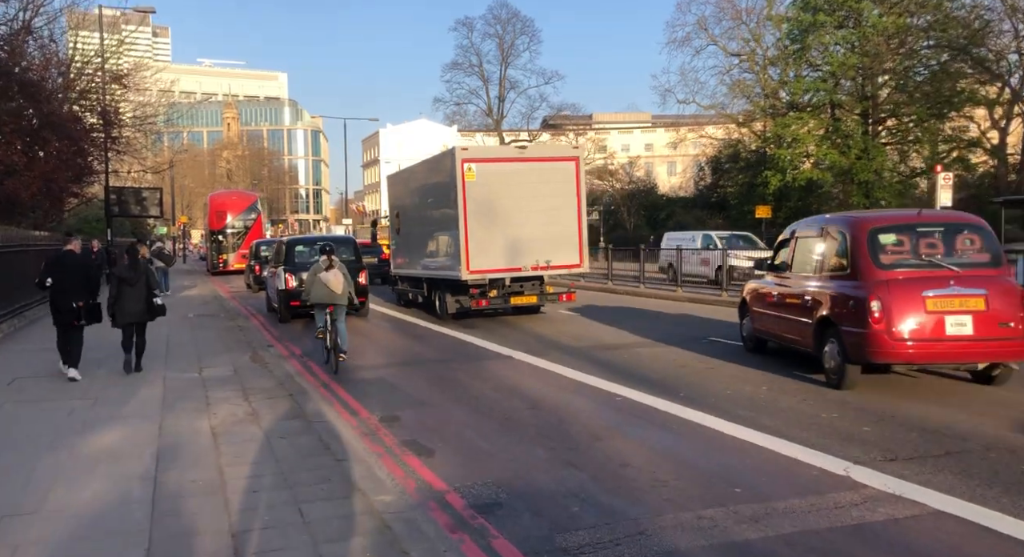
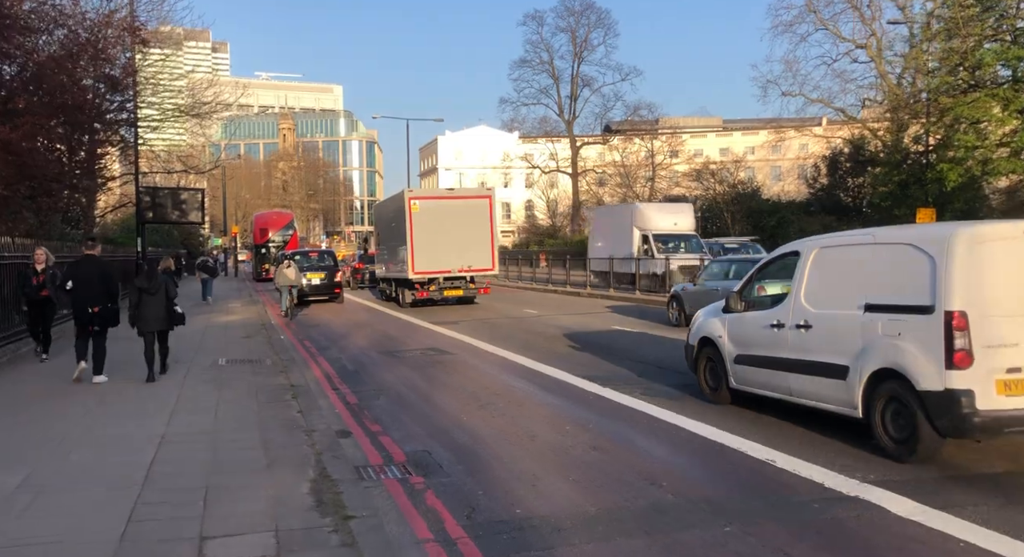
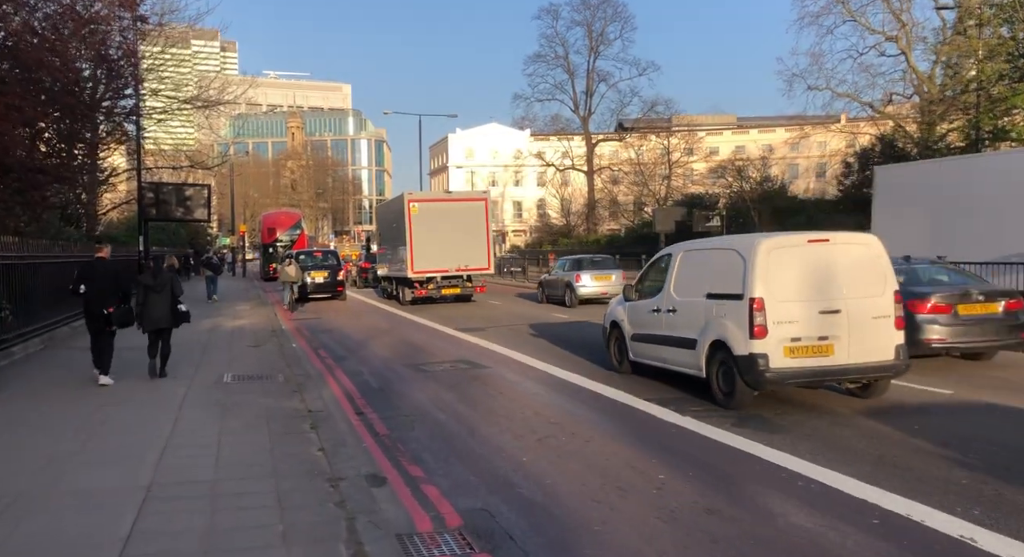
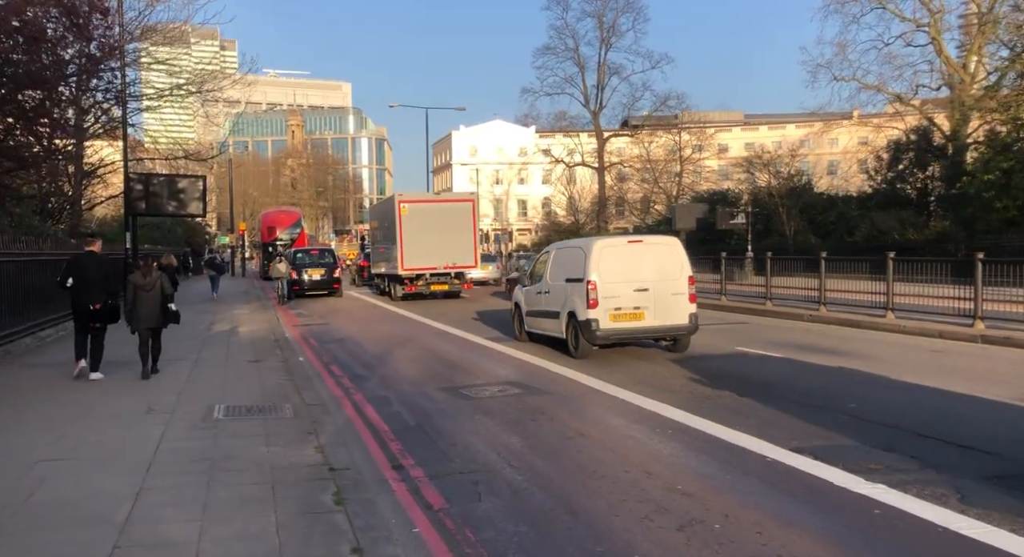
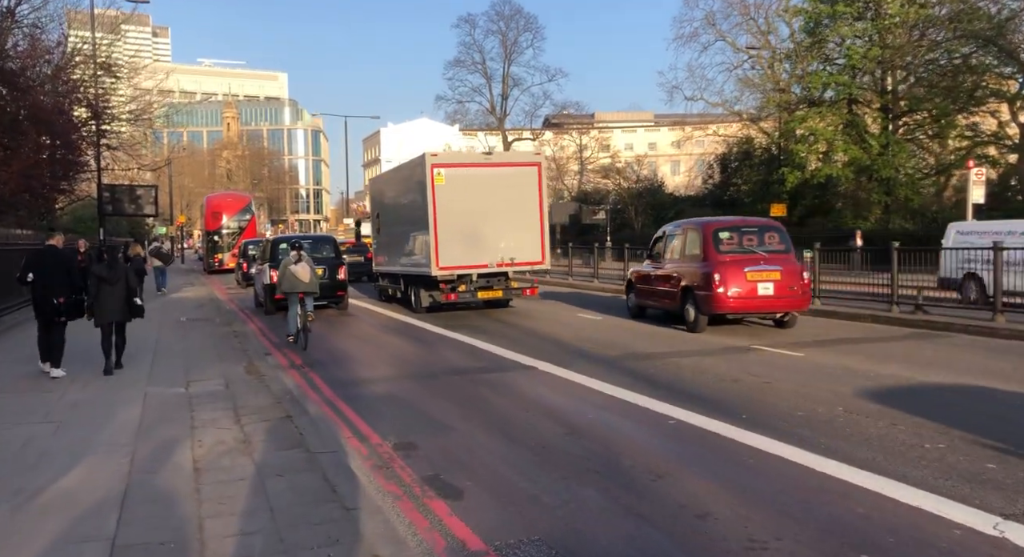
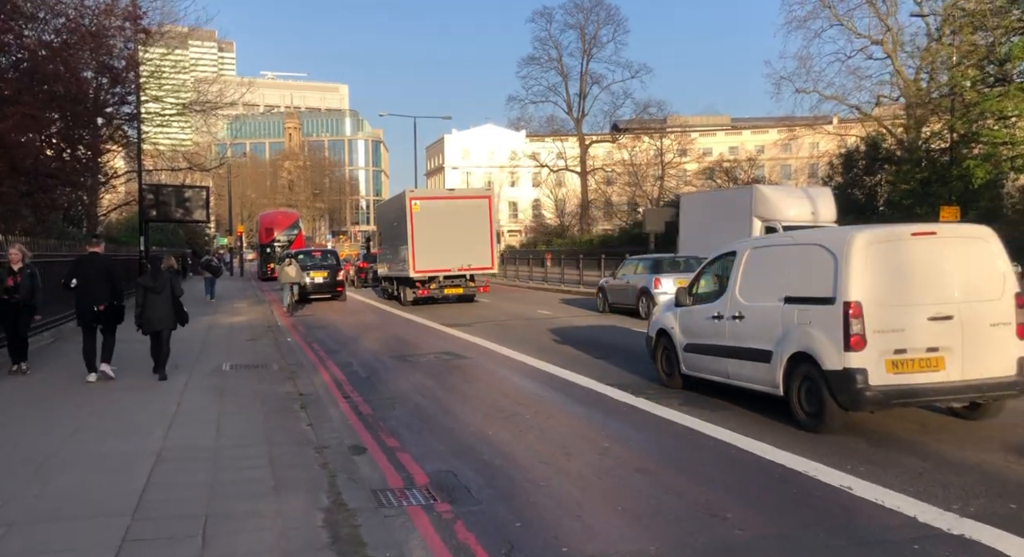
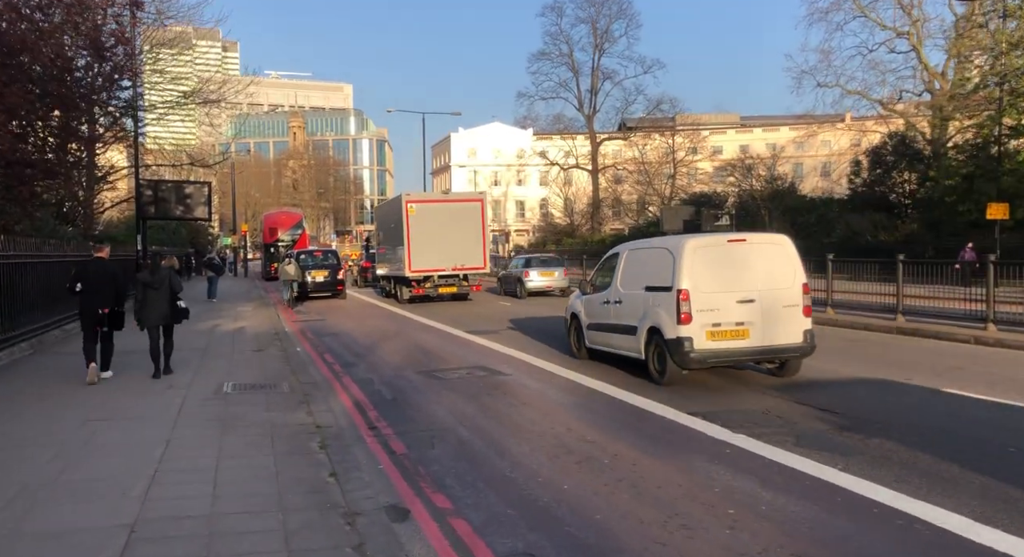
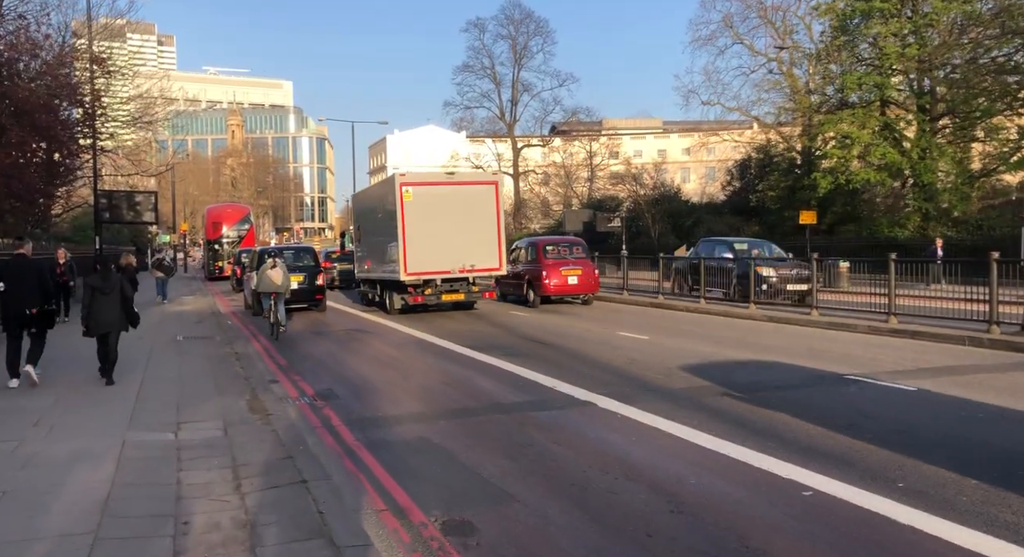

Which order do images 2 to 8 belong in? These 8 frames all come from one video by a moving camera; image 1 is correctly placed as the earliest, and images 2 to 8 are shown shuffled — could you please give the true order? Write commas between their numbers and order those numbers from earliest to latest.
5, 8, 2, 6, 3, 7, 4
